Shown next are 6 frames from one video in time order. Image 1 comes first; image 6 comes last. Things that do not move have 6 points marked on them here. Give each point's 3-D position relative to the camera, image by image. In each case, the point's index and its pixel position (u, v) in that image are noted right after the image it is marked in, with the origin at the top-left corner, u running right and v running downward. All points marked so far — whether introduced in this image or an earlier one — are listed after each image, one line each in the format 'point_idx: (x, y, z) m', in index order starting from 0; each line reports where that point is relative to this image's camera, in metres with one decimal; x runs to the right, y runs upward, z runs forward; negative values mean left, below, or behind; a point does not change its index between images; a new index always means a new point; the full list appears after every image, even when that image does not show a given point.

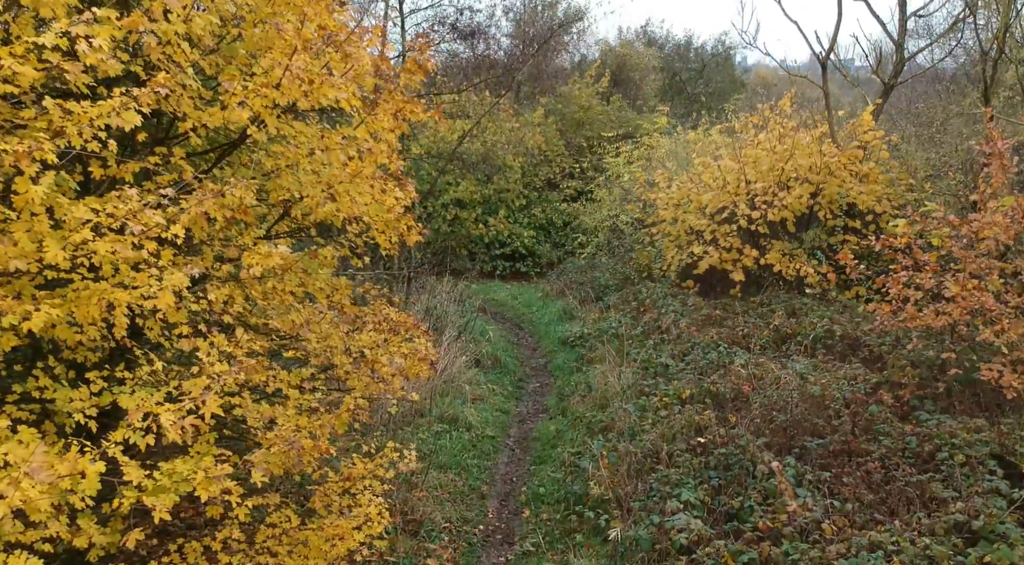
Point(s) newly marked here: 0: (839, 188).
0: (+4.3, +1.3, +13.1) m
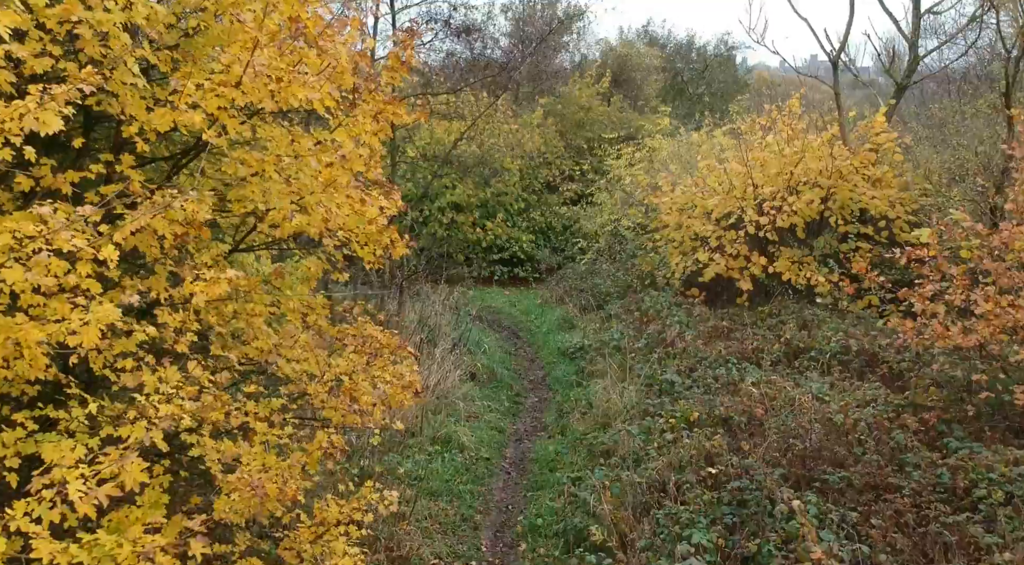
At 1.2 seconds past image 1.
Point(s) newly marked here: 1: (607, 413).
0: (+4.3, +1.1, +12.5) m
1: (+0.9, -1.3, +9.6) m
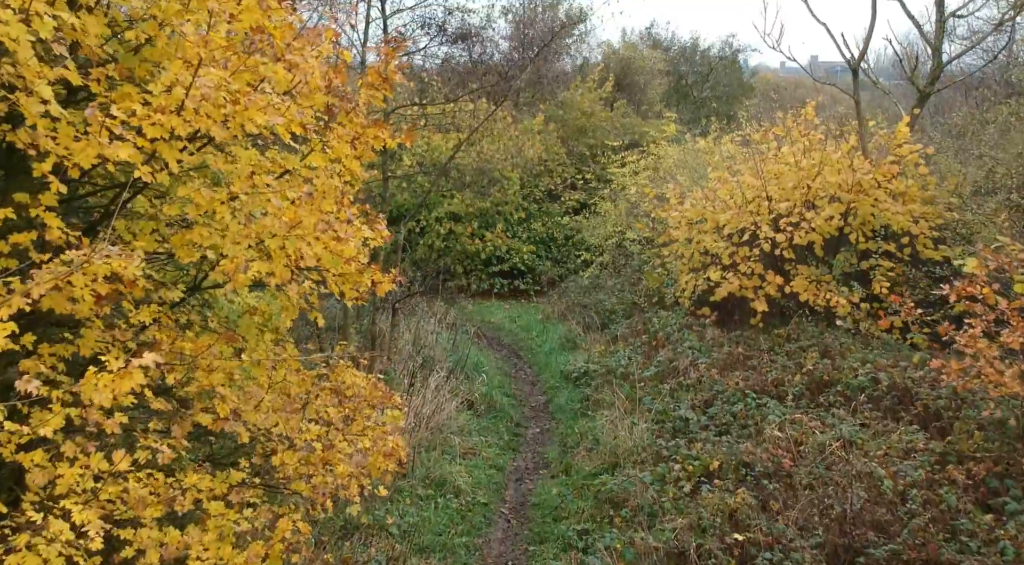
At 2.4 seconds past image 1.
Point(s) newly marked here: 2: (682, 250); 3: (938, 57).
0: (+4.3, +0.9, +11.7) m
1: (+0.9, -1.5, +8.8) m
2: (+2.3, +0.4, +13.2) m
3: (+5.6, +2.9, +12.8) m
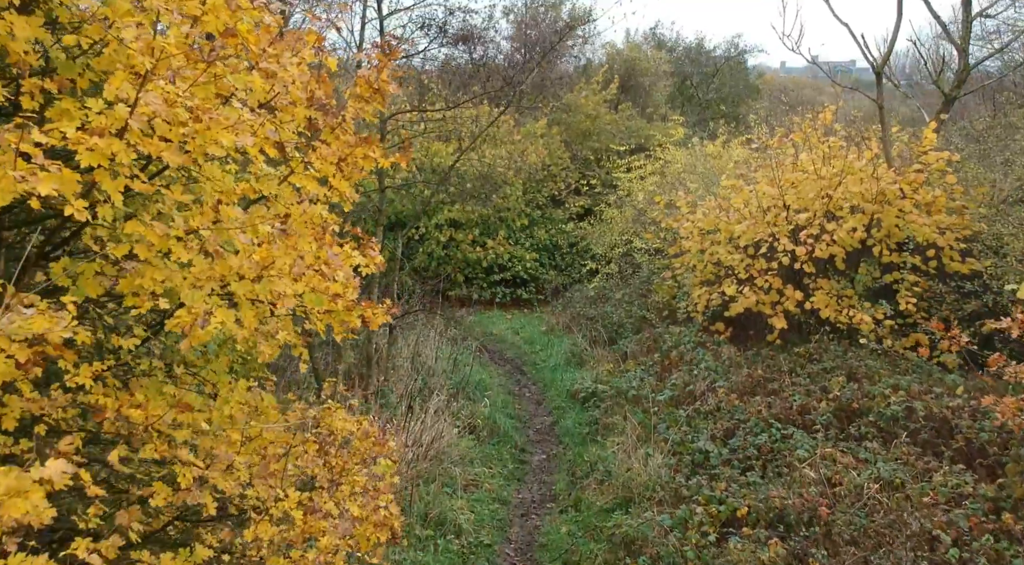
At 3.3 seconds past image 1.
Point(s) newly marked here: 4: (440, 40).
0: (+4.4, +0.7, +11.1) m
1: (+1.0, -1.7, +8.2) m
2: (+2.3, +0.3, +12.6) m
3: (+5.6, +2.8, +12.2) m
4: (-0.8, +2.6, +10.7) m
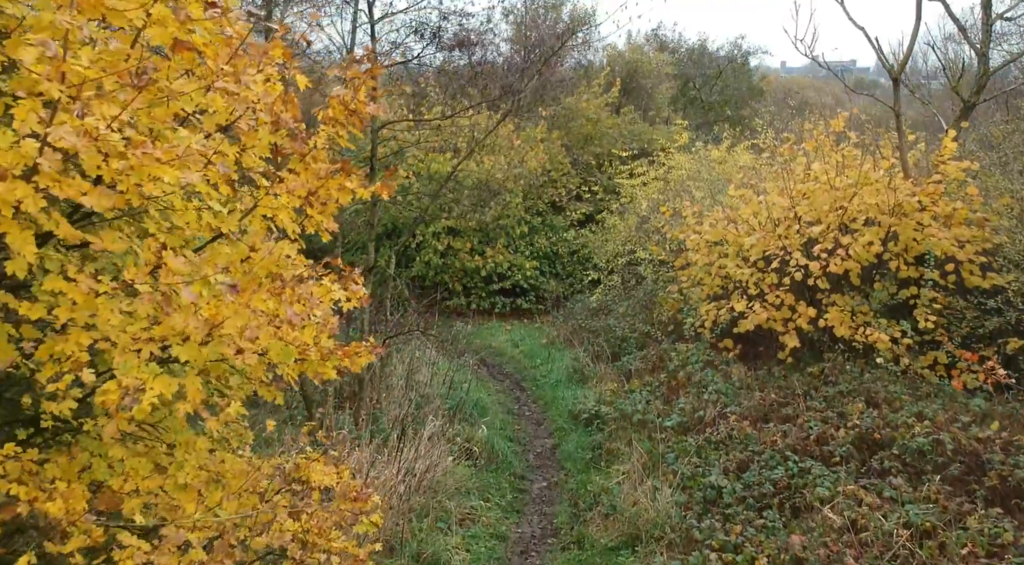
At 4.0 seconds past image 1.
0: (+4.3, +0.5, +10.6) m
1: (+1.0, -1.9, +7.7) m
2: (+2.3, +0.1, +12.0) m
3: (+5.6, +2.6, +11.6) m
4: (-0.8, +2.4, +10.1) m
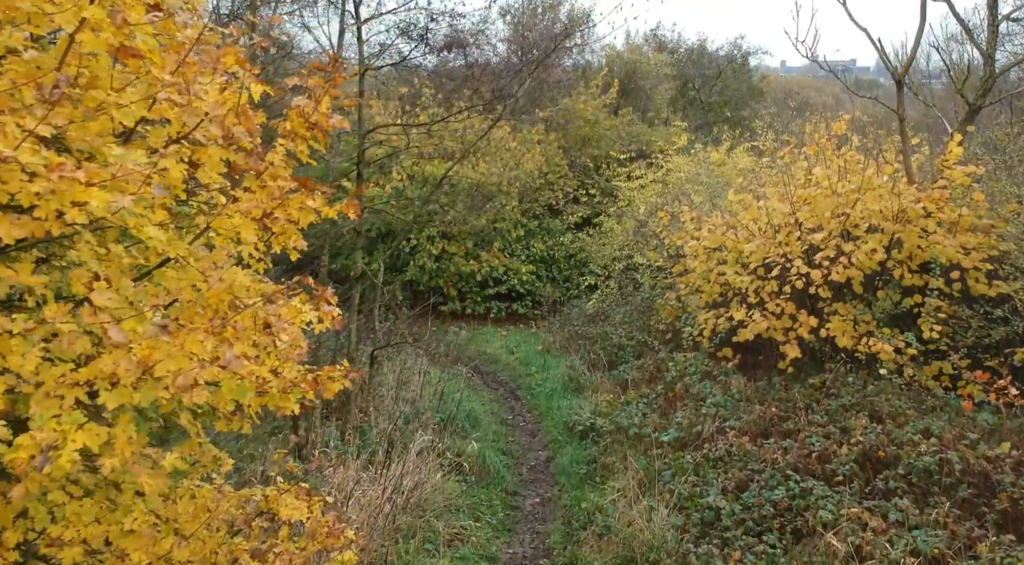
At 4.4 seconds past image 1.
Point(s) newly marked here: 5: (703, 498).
0: (+4.3, +0.4, +10.2) m
1: (+0.9, -2.0, +7.3) m
2: (+2.2, 0.0, +11.7) m
3: (+5.5, +2.5, +11.3) m
4: (-0.9, +2.4, +9.8) m
5: (+1.5, -1.7, +7.7) m
